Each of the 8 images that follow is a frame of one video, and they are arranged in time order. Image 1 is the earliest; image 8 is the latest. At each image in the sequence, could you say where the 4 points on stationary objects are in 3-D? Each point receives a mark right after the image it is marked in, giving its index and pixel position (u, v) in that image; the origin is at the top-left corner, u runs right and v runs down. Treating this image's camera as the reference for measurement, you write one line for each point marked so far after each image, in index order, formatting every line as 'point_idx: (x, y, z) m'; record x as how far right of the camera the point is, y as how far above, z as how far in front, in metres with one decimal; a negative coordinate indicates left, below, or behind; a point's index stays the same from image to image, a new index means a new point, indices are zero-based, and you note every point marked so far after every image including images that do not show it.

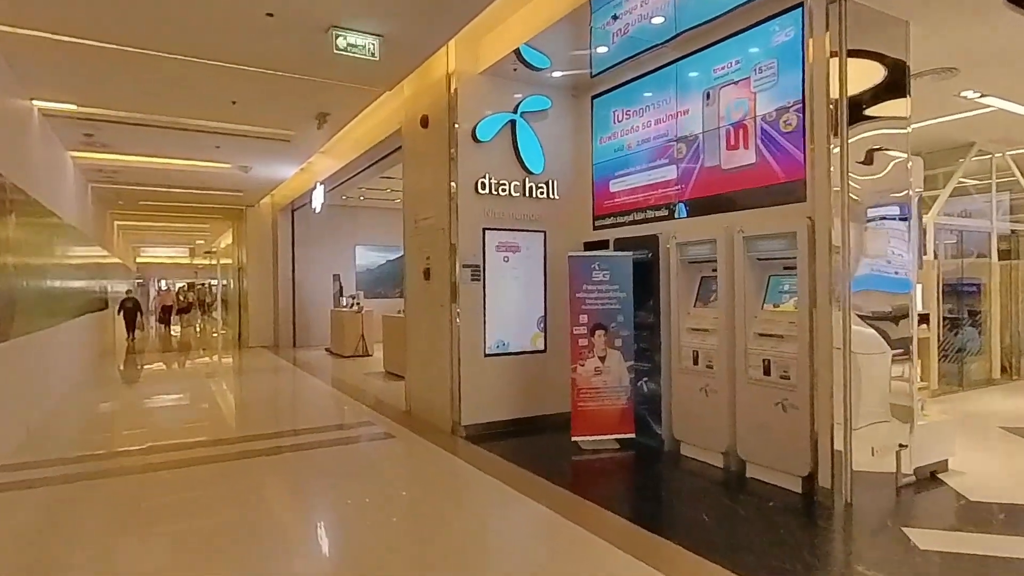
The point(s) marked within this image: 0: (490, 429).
0: (-0.2, -1.3, +5.6) m
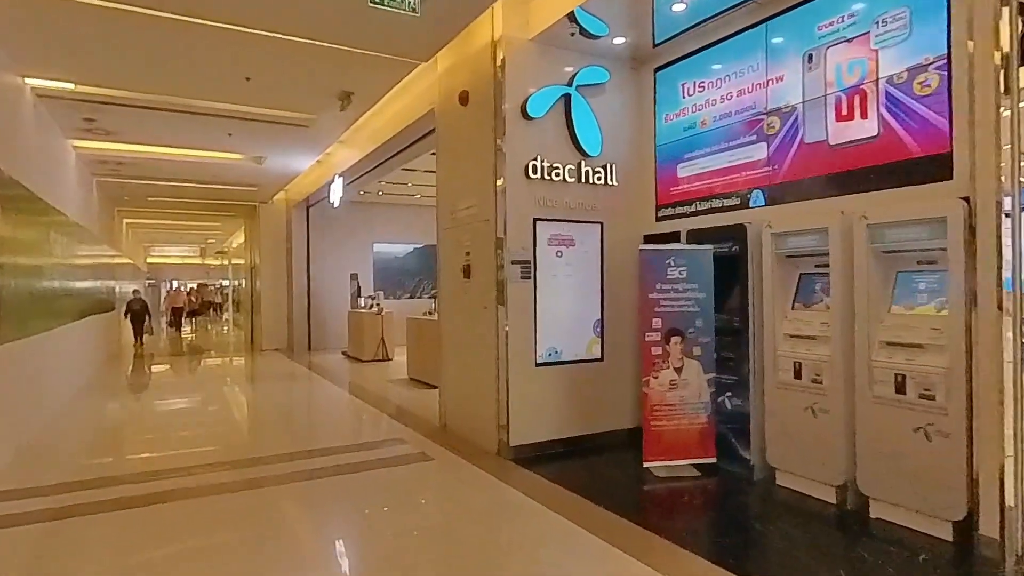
0: (+0.2, -1.3, +4.9) m
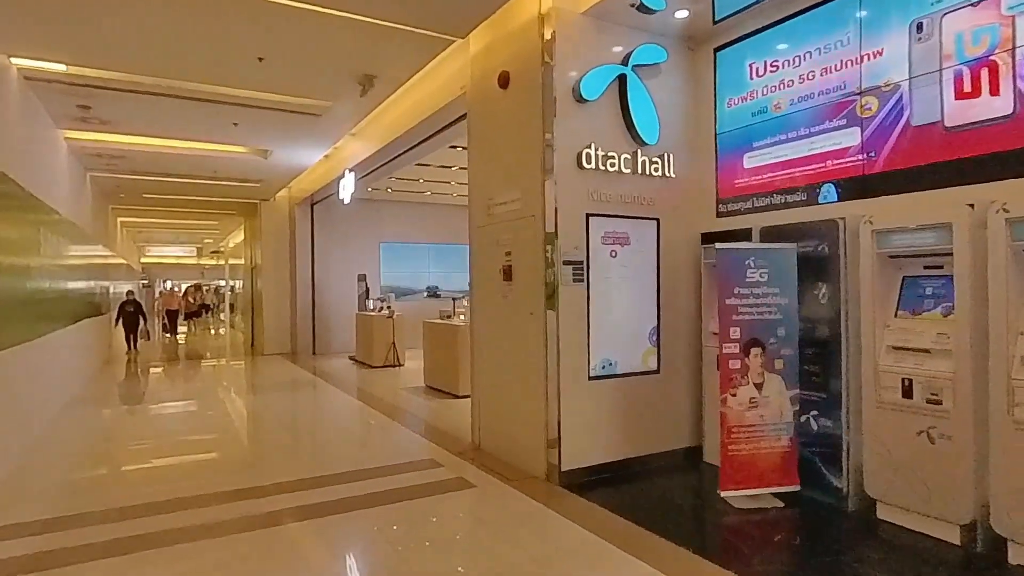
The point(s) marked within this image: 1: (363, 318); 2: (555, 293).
0: (+0.6, -1.3, +4.3) m
1: (-2.7, -0.5, +11.0) m
2: (+0.3, 0.0, +4.2) m
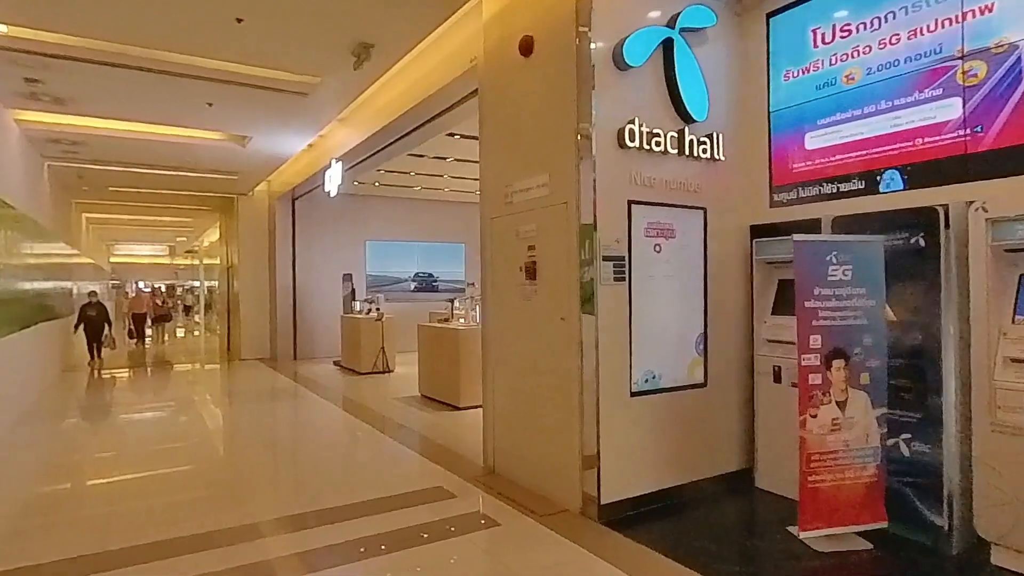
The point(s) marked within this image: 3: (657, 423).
0: (+0.7, -1.3, +3.7) m
1: (-2.7, -0.6, +10.2) m
2: (+0.5, 0.0, +3.5) m
3: (+0.9, -0.8, +3.8) m
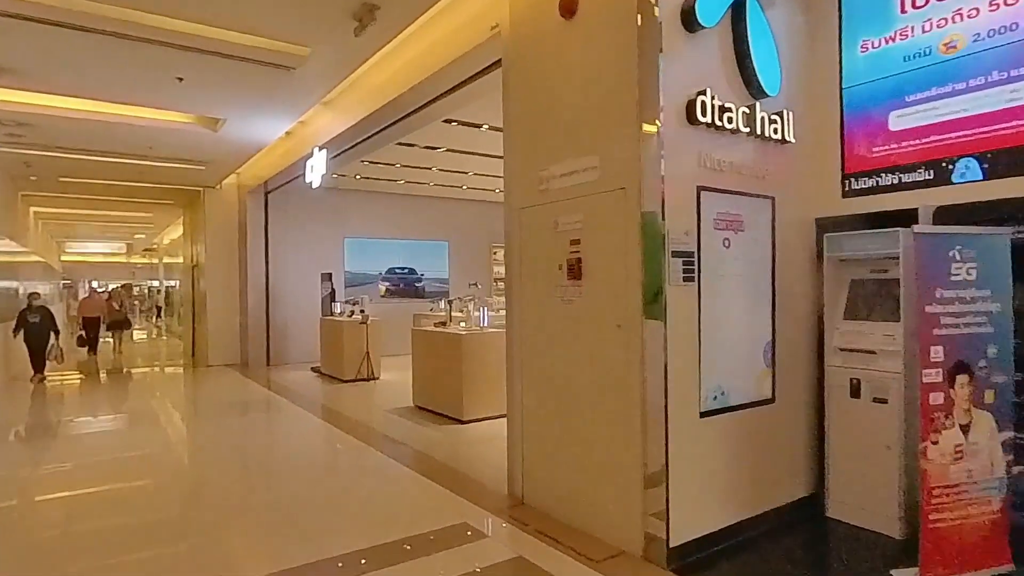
0: (+1.0, -1.3, +3.1) m
1: (-2.8, -0.6, +9.5) m
2: (+0.7, 0.0, +2.9) m
3: (+1.1, -0.8, +3.2) m
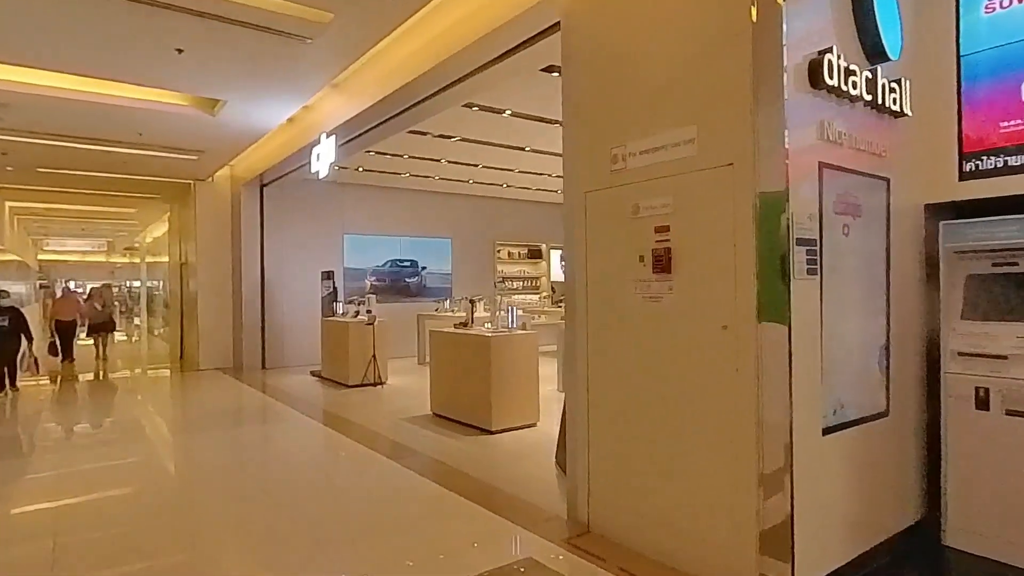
0: (+1.4, -1.3, +2.7) m
1: (-2.6, -0.5, +8.9) m
2: (+1.1, 0.0, +2.5) m
3: (+1.5, -0.8, +2.8) m
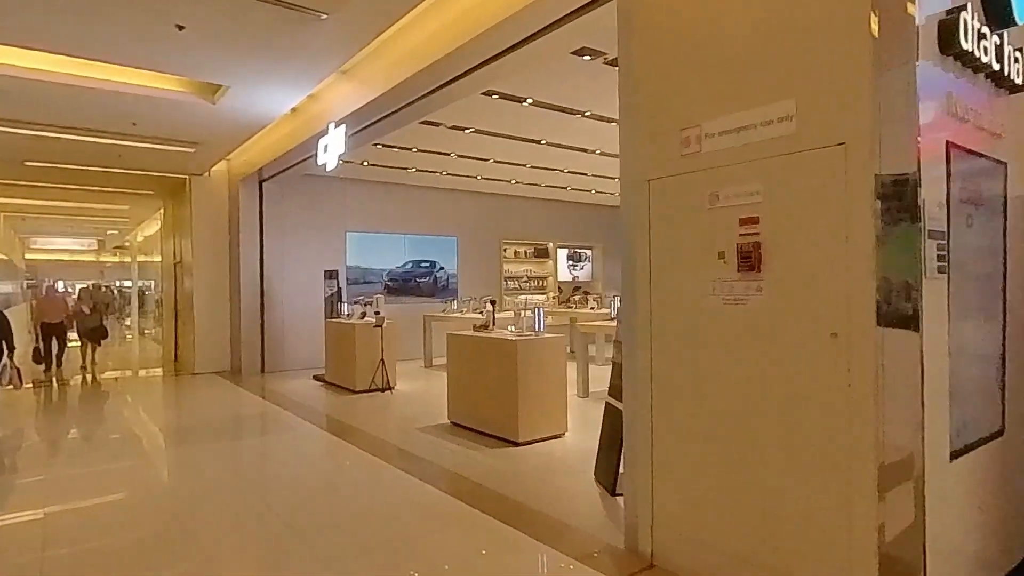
0: (+1.6, -1.3, +2.3) m
1: (-2.4, -0.5, +8.5) m
2: (+1.4, 0.0, +2.1) m
3: (+1.8, -0.8, +2.4) m
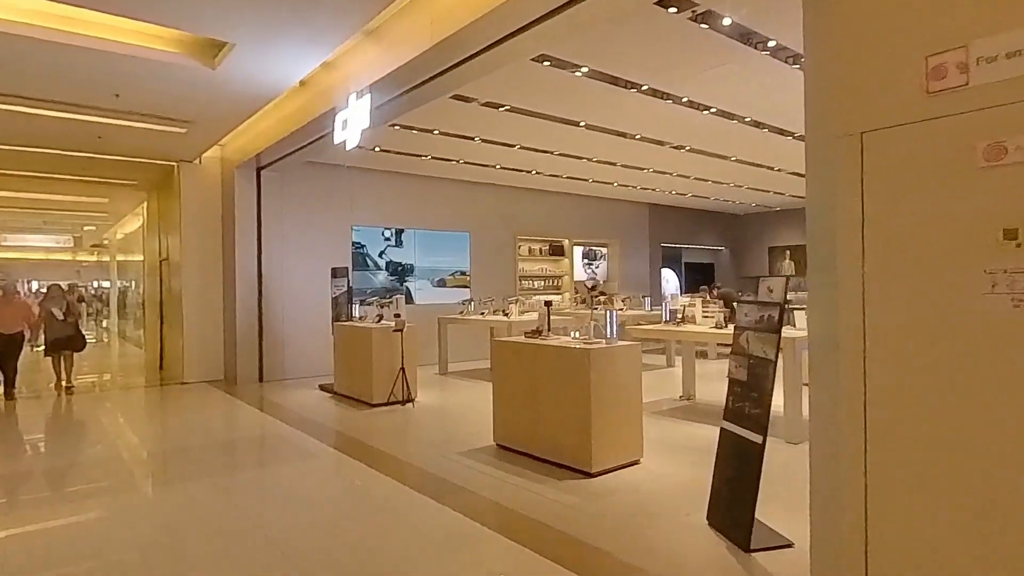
0: (+2.2, -1.3, +1.4) m
1: (-2.0, -0.5, +7.5) m
2: (+1.9, 0.0, +1.2) m
3: (+2.3, -0.8, +1.6) m
